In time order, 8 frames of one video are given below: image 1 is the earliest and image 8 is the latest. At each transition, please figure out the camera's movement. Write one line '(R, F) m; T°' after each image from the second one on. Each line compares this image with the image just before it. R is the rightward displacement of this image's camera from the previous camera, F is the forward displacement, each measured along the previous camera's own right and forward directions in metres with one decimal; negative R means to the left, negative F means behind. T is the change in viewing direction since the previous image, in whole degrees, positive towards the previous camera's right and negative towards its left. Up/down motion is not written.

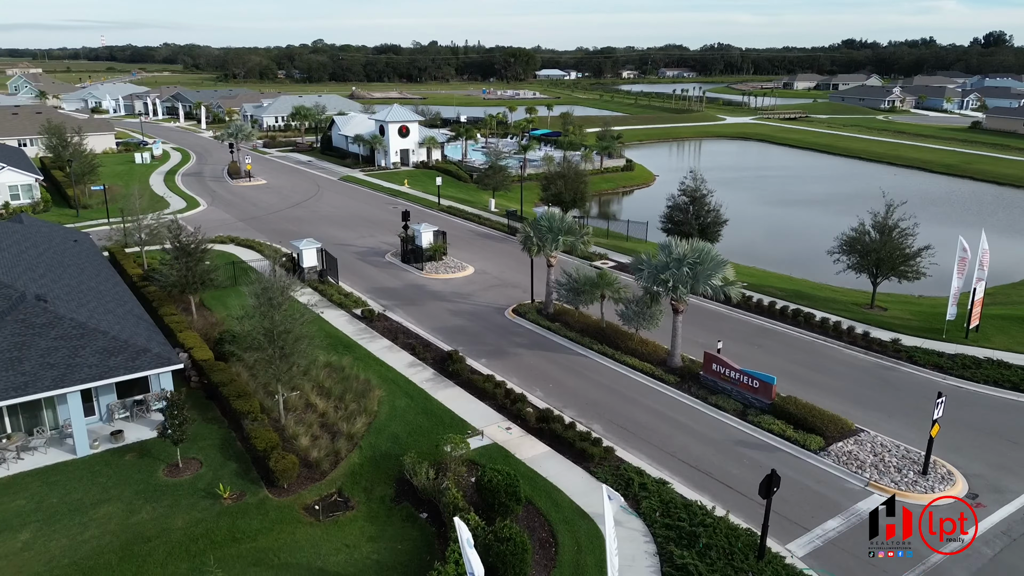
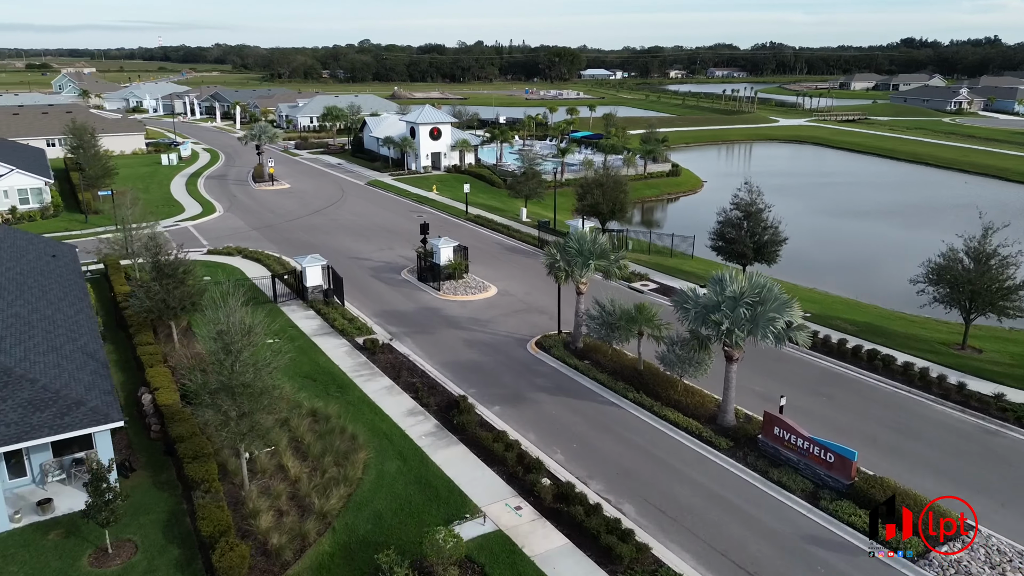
(+0.6, +3.8) m; -3°
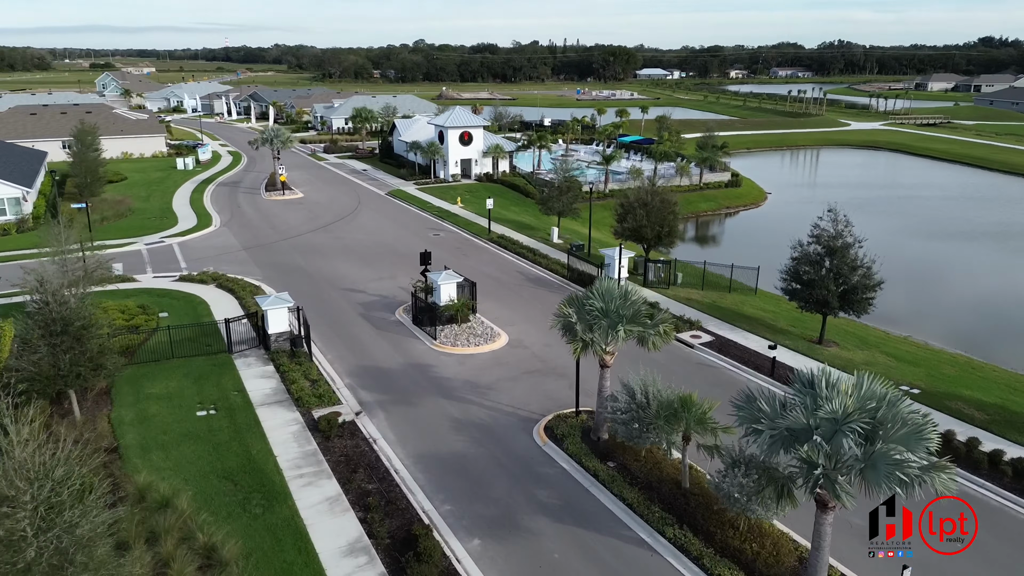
(+1.2, +6.2) m; -4°
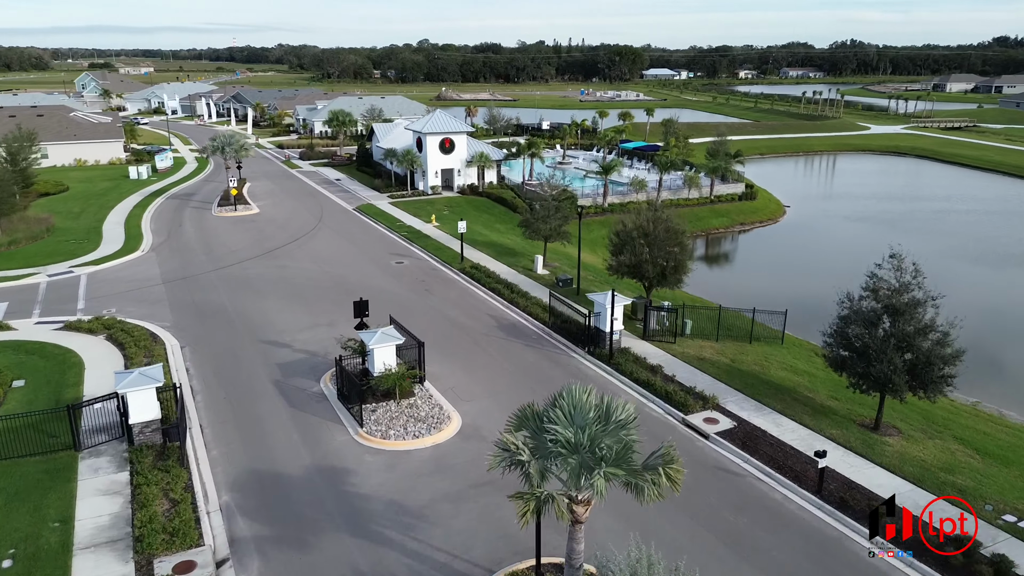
(+1.3, +6.2) m; 0°
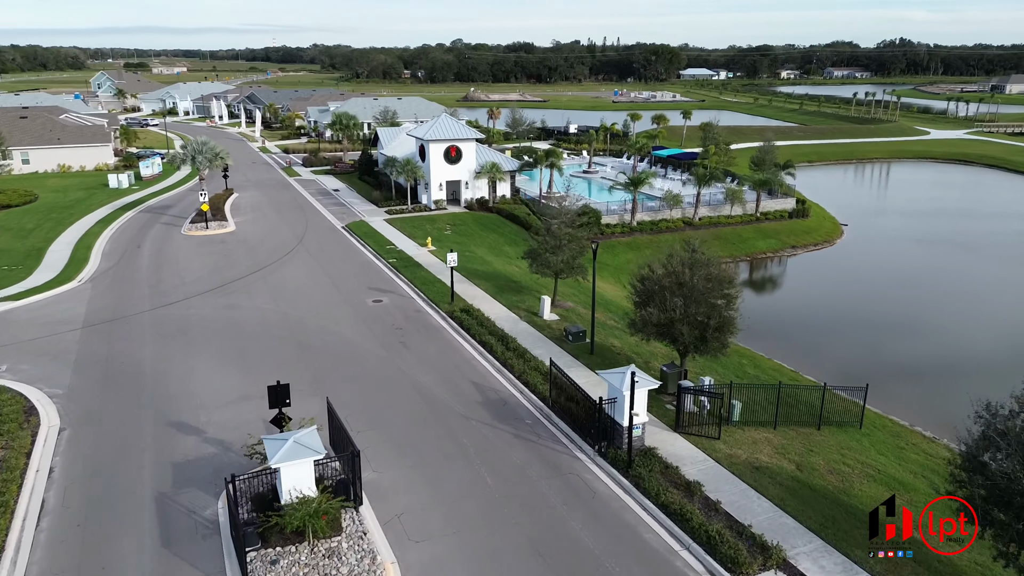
(+1.1, +6.2) m; -3°
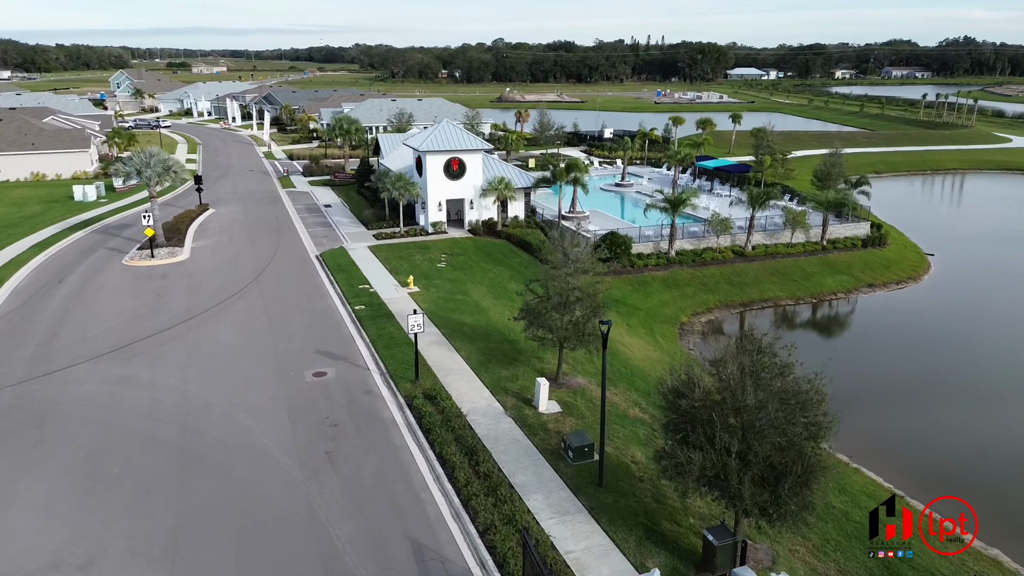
(+1.4, +7.3) m; -3°
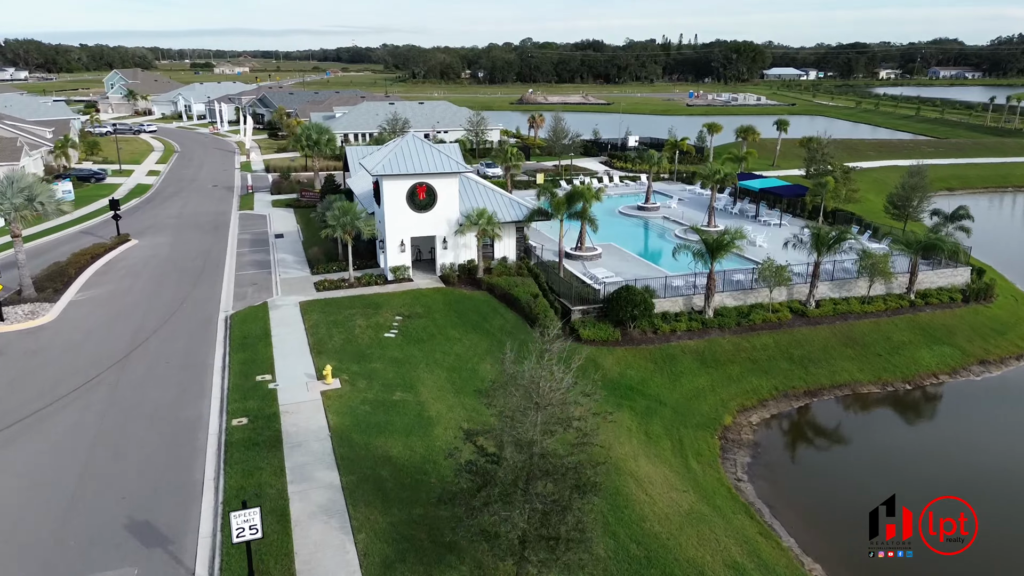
(+1.6, +8.9) m; -2°
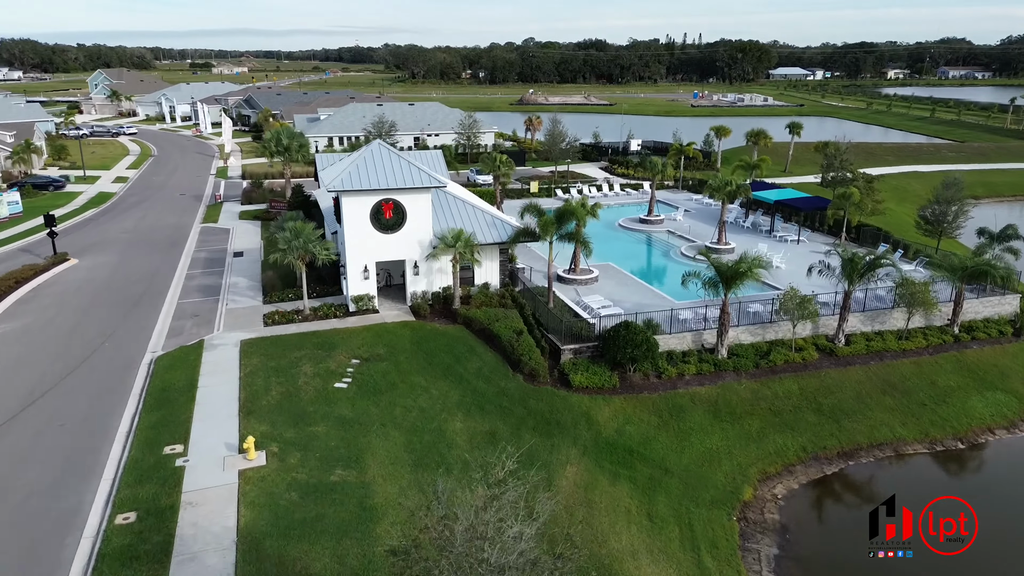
(+0.7, +3.8) m; 0°
